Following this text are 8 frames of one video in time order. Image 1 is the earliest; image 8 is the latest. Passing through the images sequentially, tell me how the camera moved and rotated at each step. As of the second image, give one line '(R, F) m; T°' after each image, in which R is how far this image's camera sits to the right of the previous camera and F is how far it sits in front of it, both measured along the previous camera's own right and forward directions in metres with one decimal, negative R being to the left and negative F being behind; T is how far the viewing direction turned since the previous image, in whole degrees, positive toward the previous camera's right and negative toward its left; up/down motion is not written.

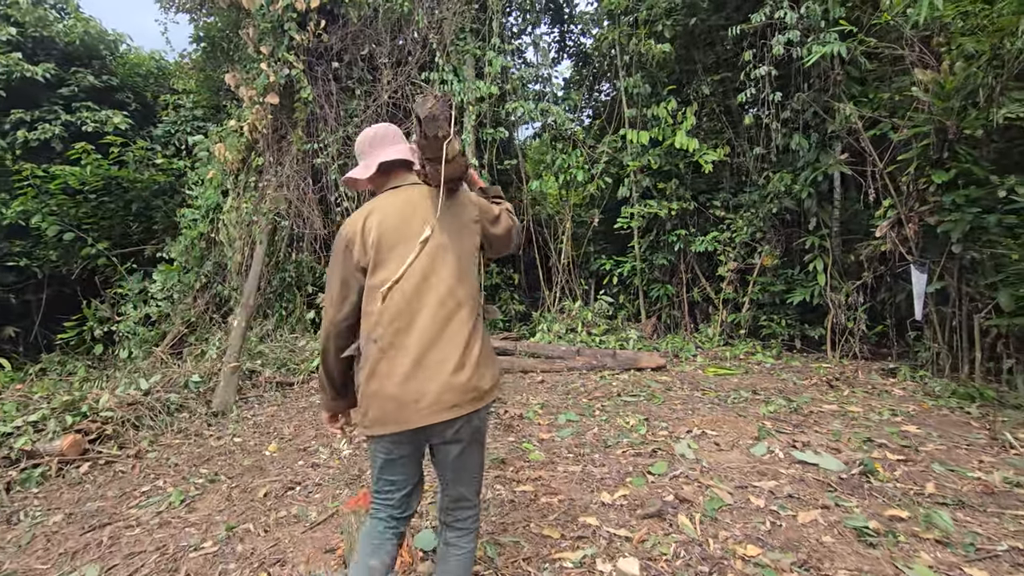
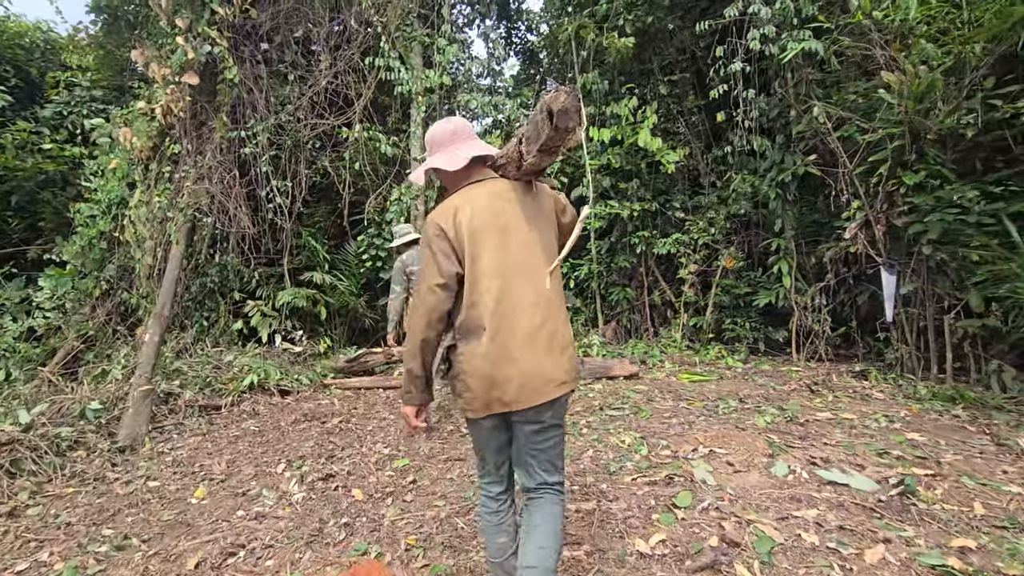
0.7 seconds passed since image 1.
(-0.3, +0.5) m; +8°
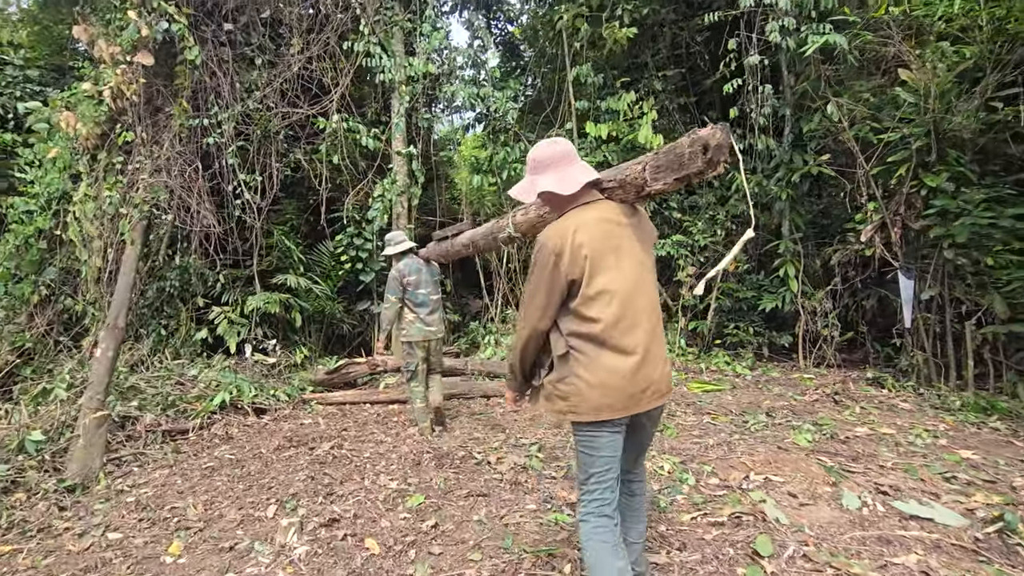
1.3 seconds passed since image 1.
(-0.4, +0.4) m; +4°
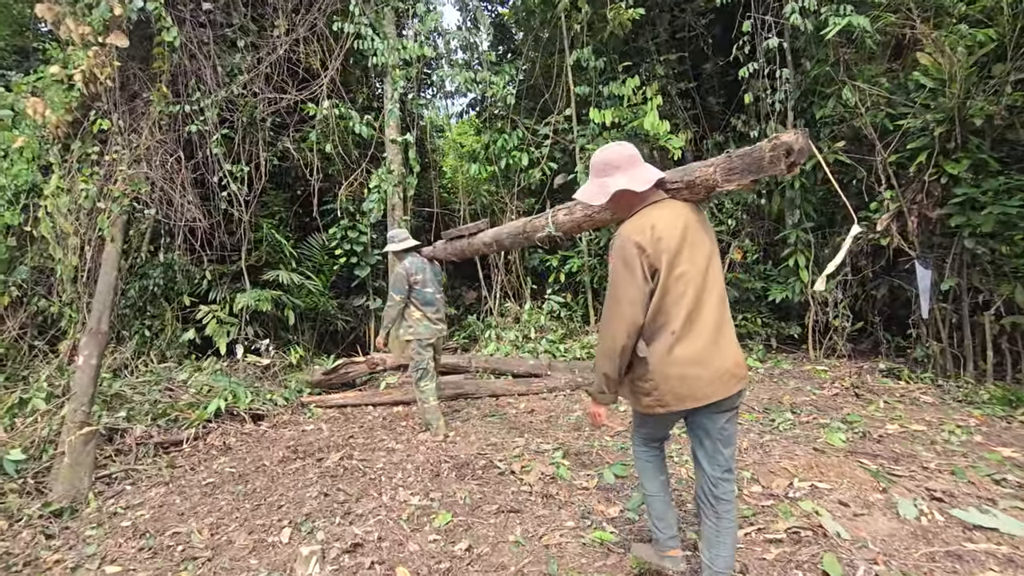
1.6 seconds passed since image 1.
(-0.3, +0.2) m; +2°
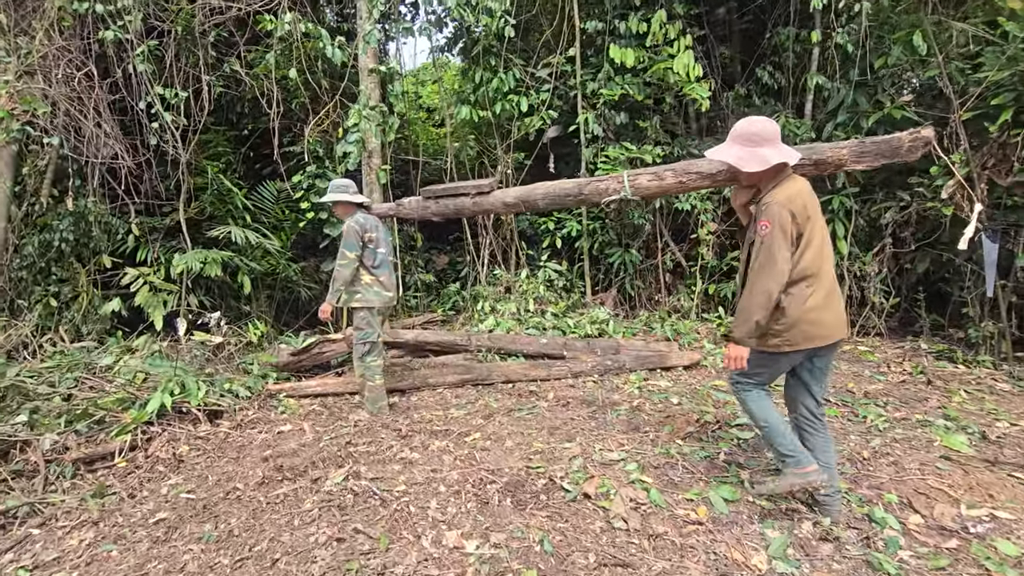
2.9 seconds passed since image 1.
(-0.7, +0.9) m; +7°
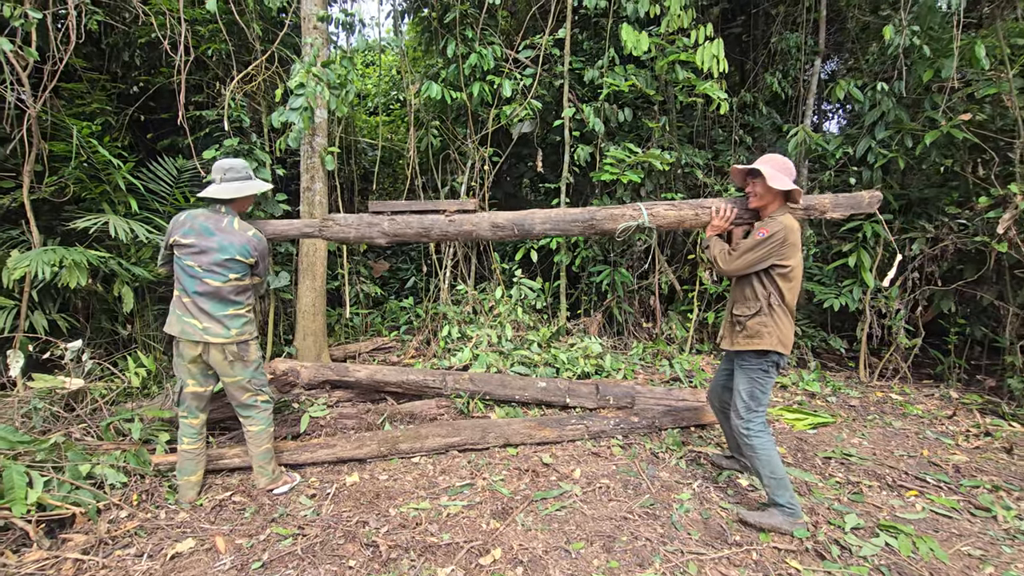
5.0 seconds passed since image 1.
(-0.6, +1.2) m; +9°
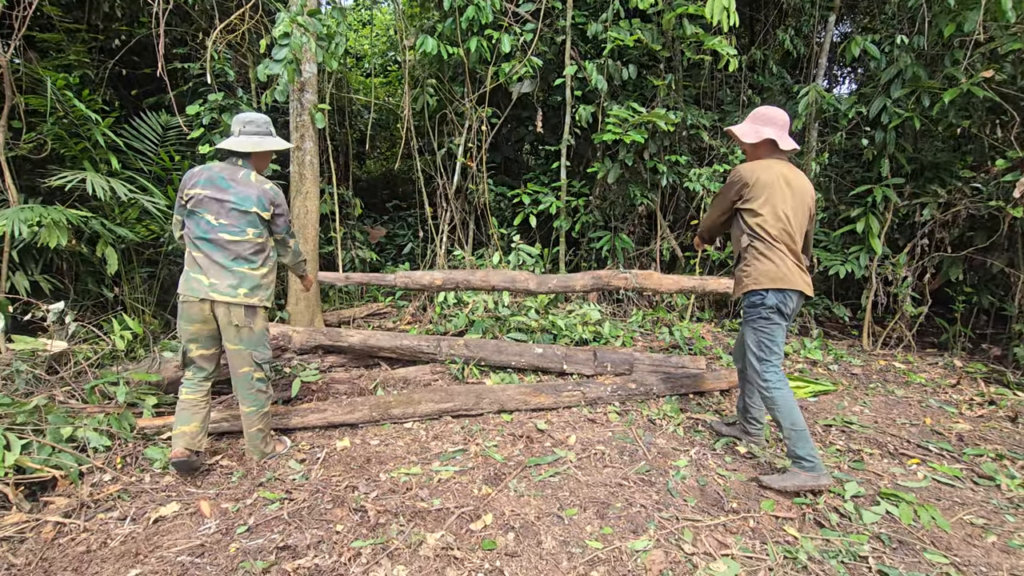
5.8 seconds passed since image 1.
(0.0, +0.1) m; 0°
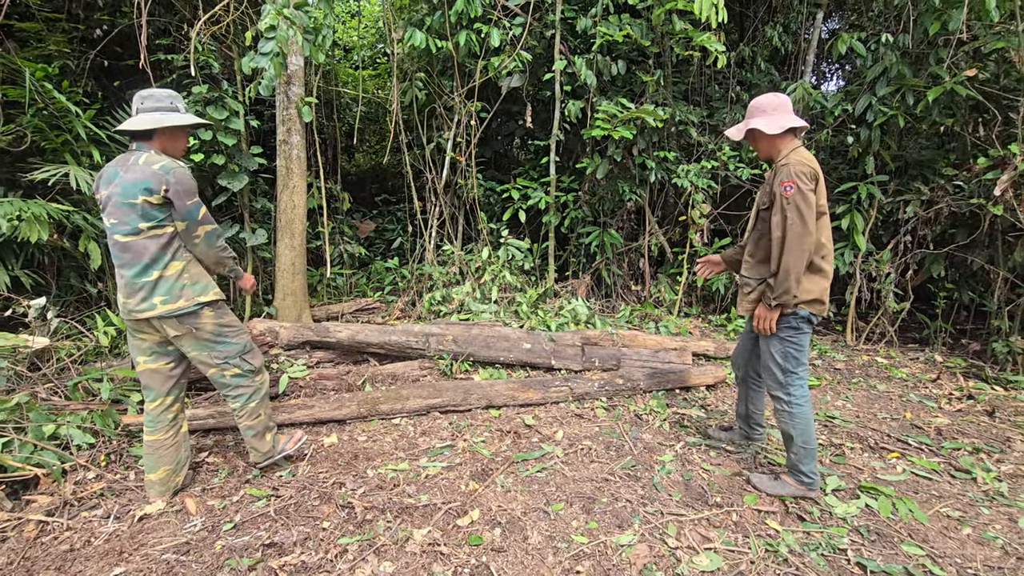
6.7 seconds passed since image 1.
(0.0, 0.0) m; +1°
